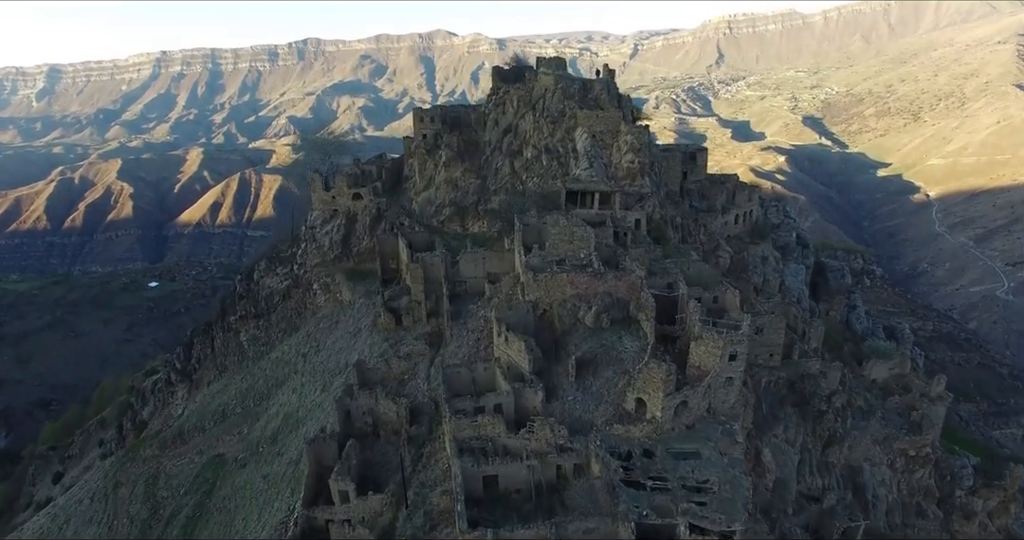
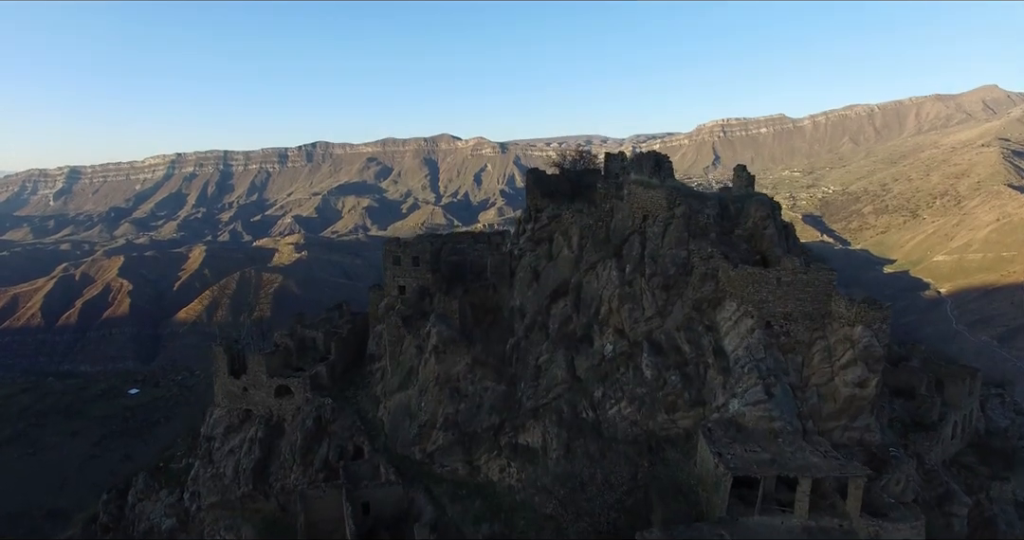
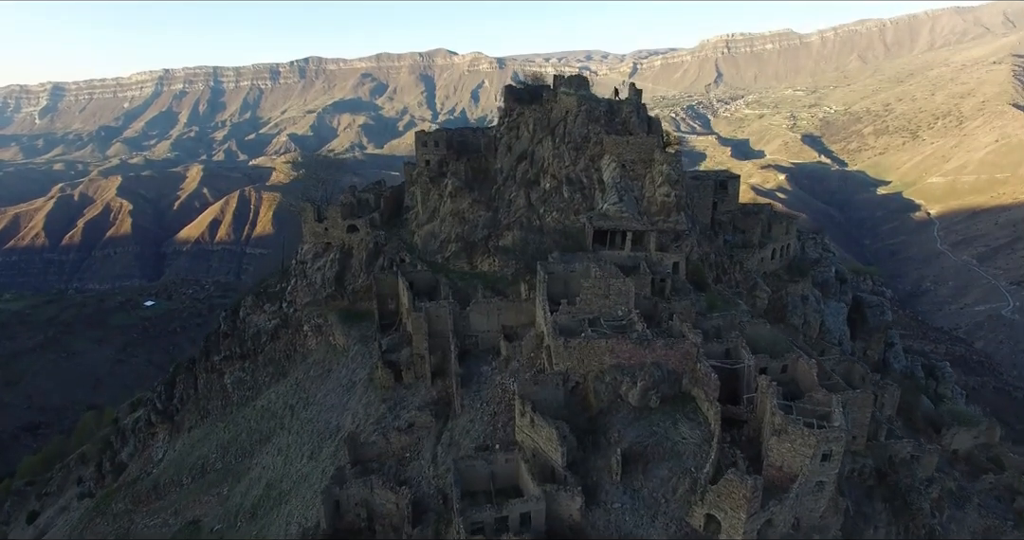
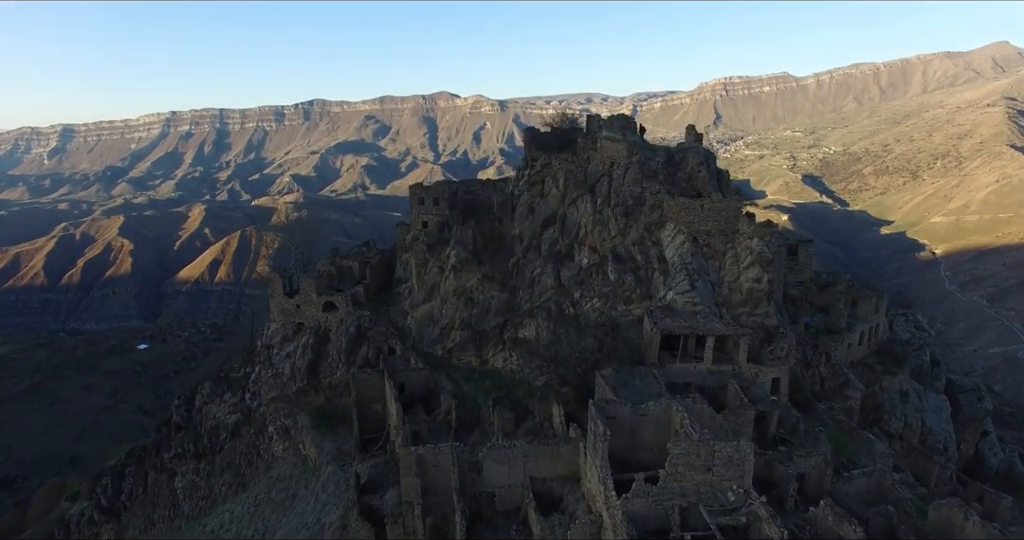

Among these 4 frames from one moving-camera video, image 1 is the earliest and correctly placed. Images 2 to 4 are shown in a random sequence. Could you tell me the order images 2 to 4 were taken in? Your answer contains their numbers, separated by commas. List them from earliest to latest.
3, 4, 2
